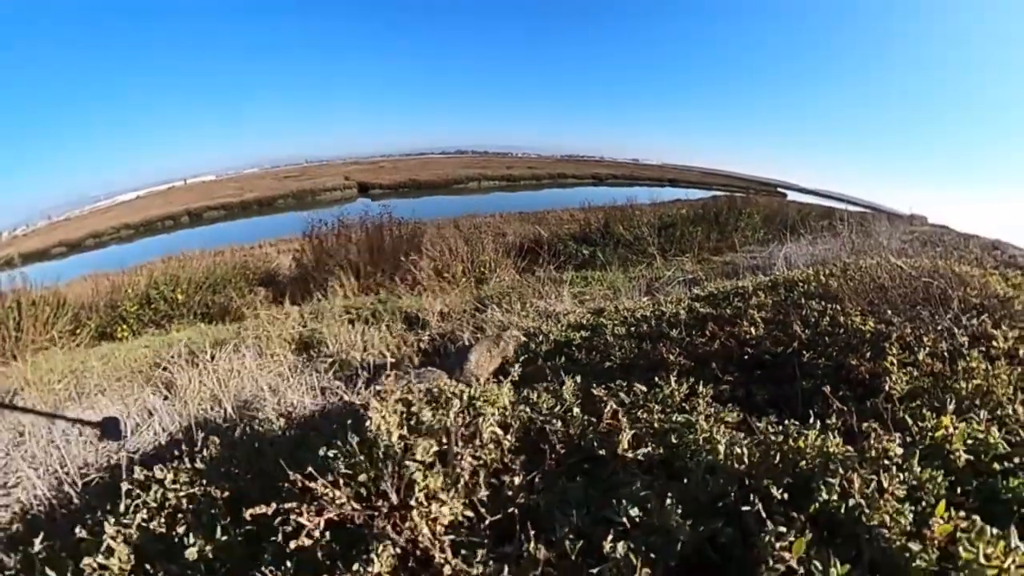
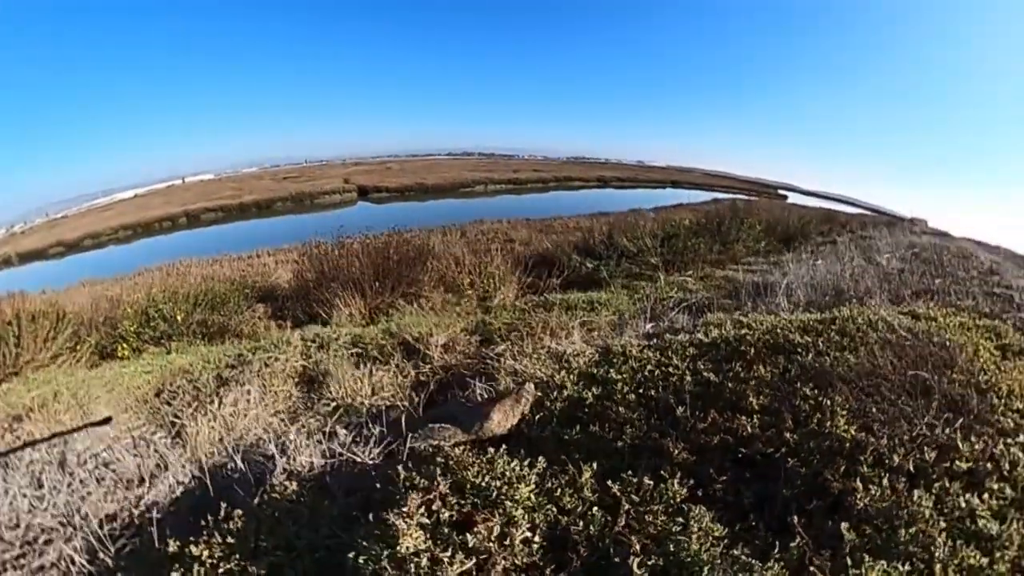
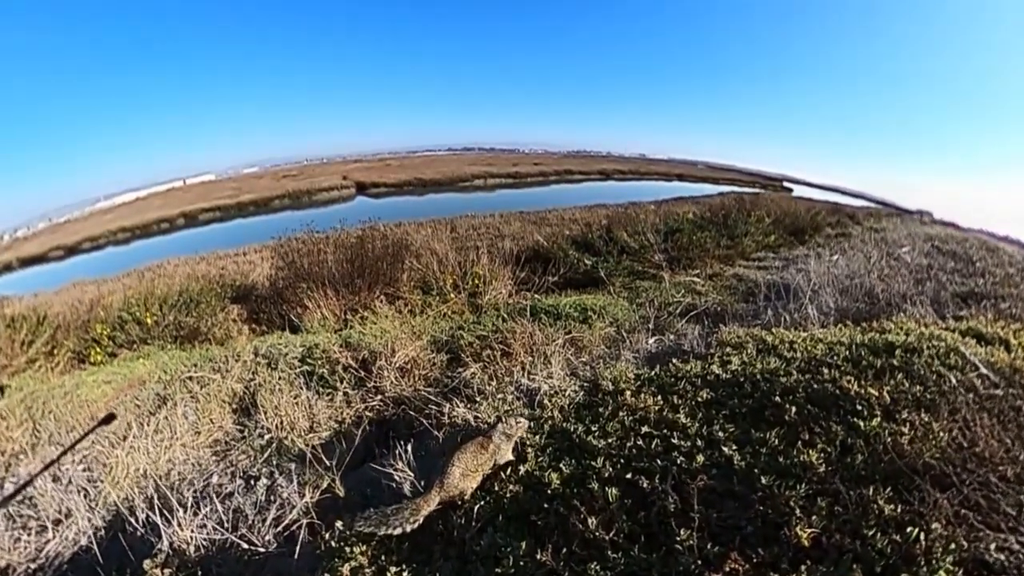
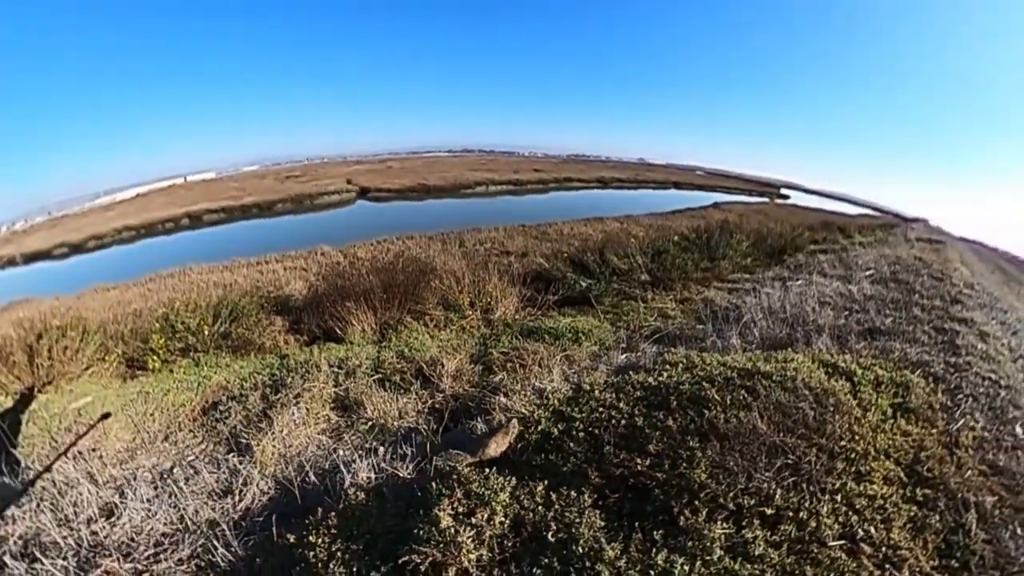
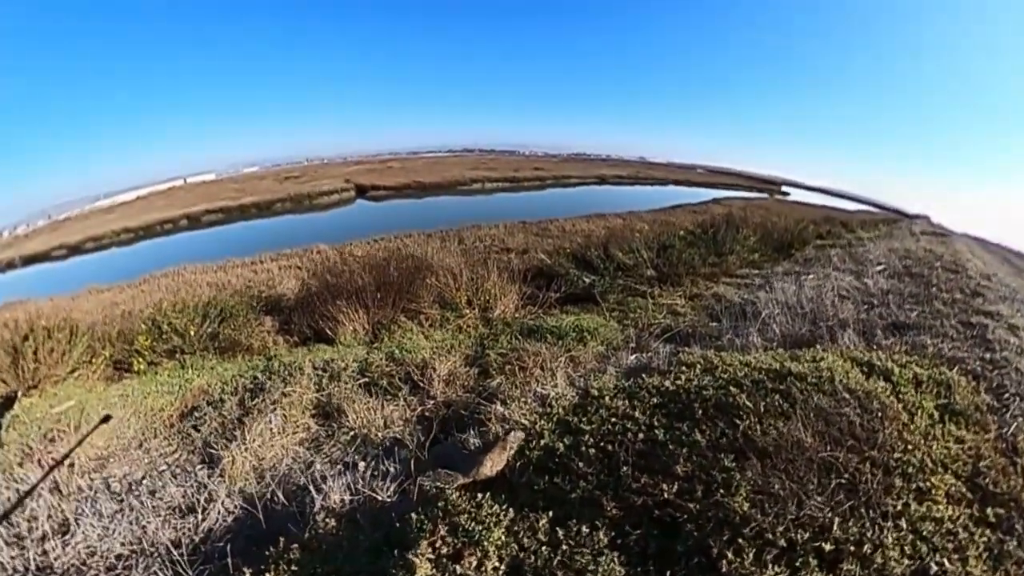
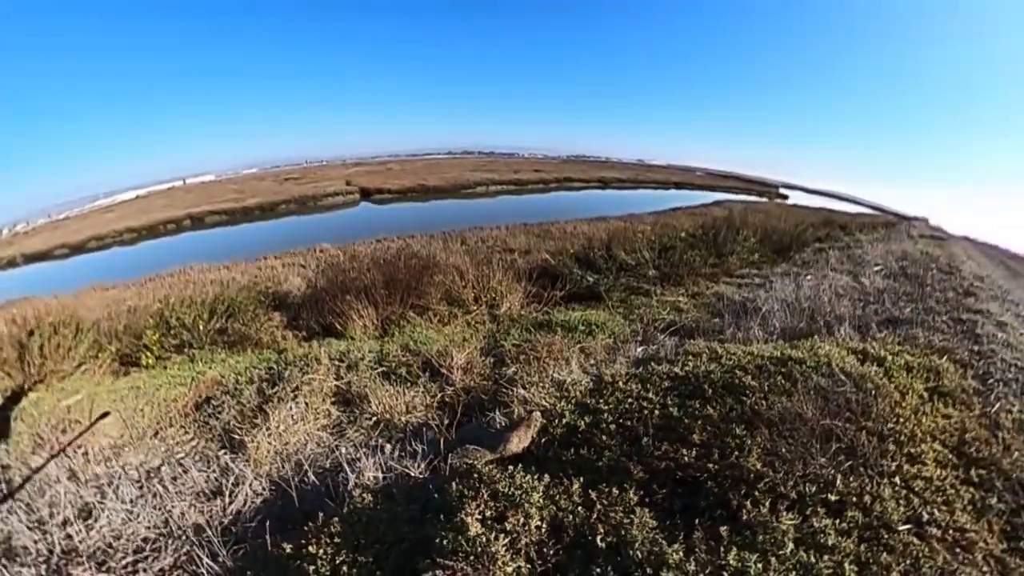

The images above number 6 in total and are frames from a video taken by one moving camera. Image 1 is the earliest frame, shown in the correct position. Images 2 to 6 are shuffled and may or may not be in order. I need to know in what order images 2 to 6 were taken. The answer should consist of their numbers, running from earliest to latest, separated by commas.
2, 6, 4, 5, 3
